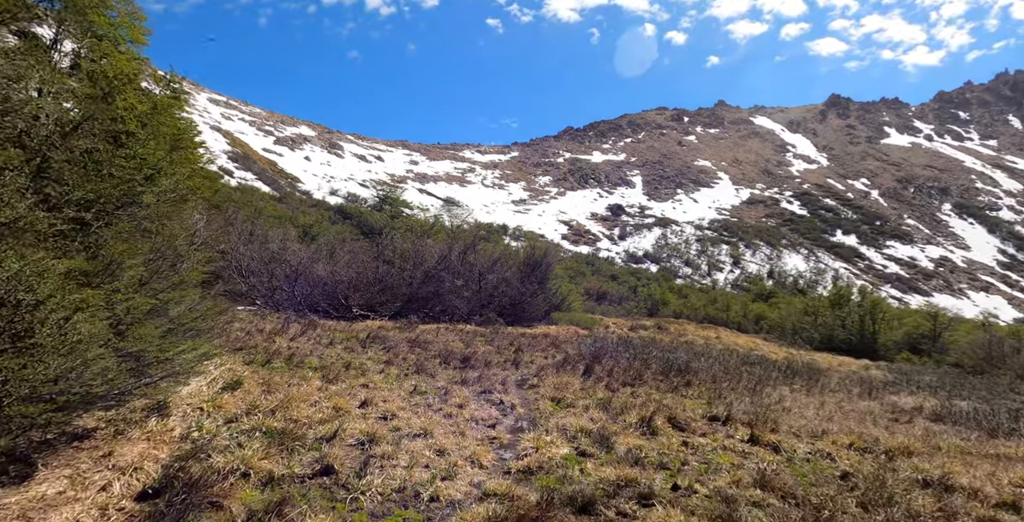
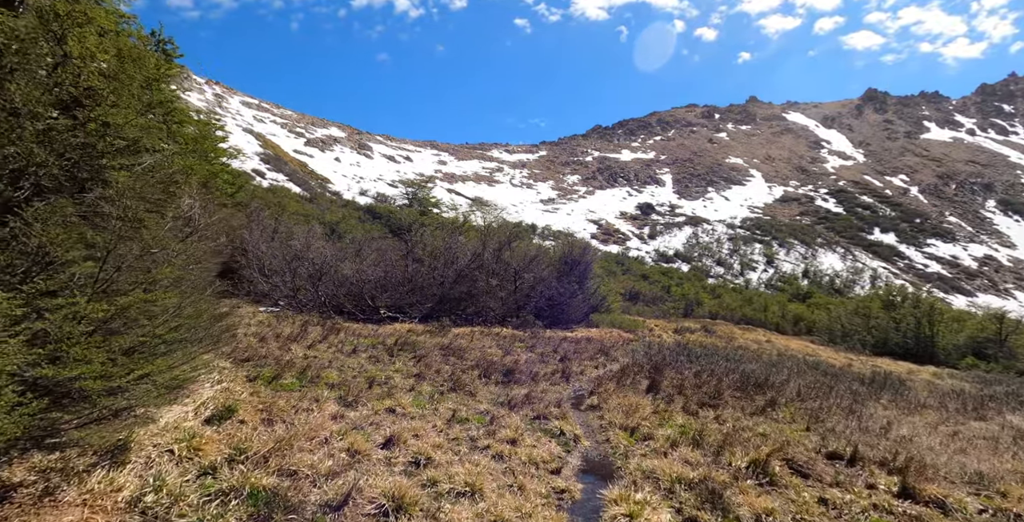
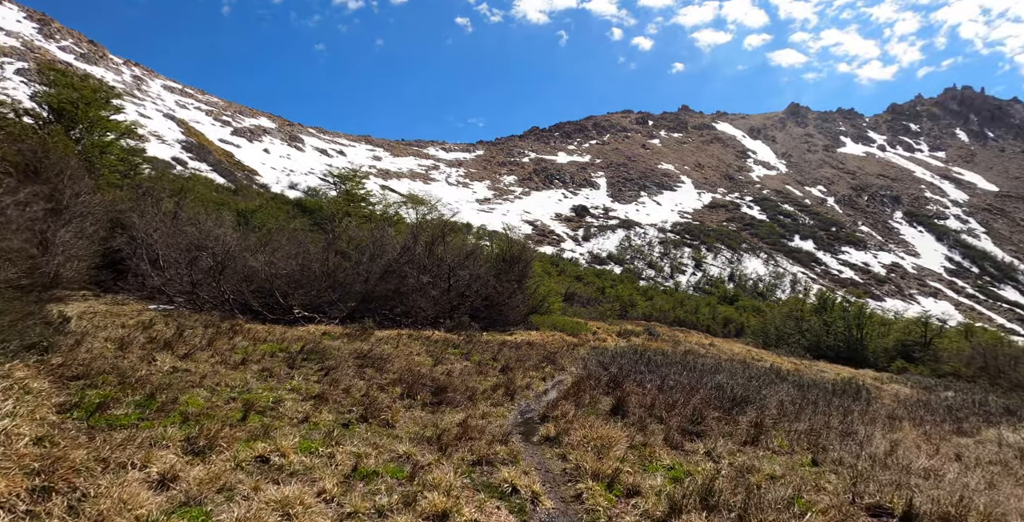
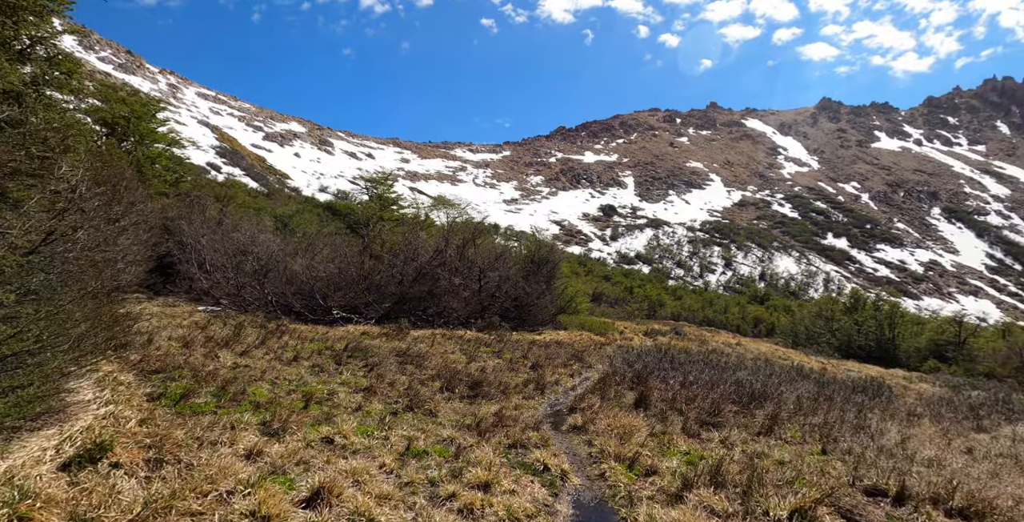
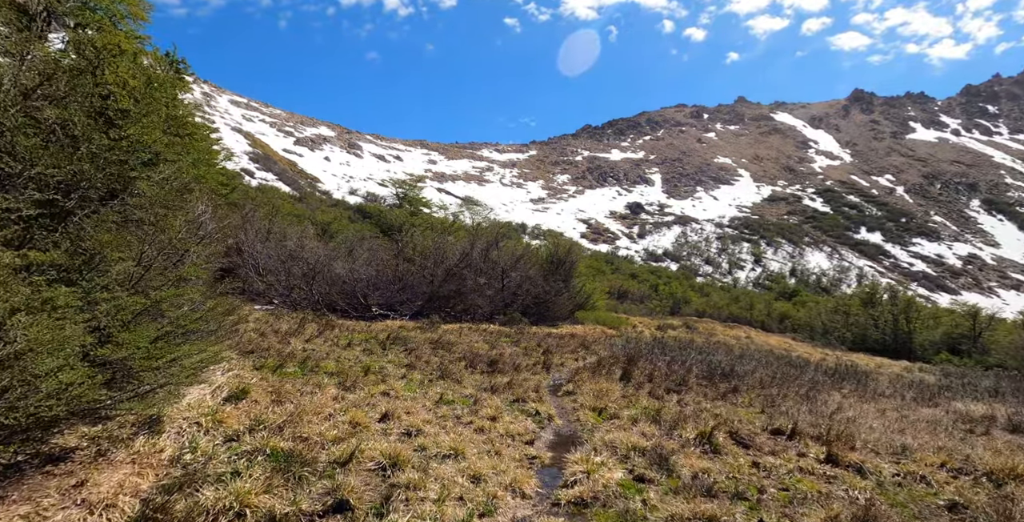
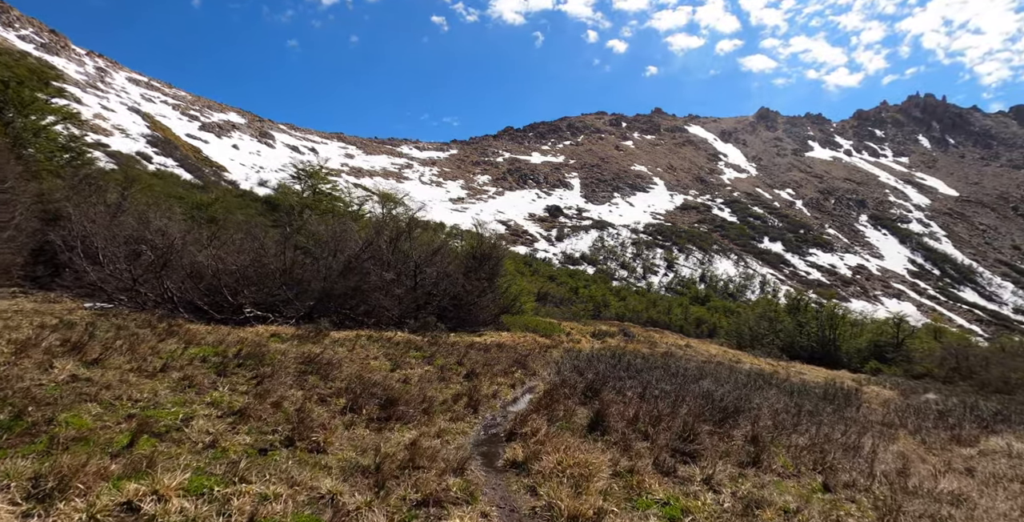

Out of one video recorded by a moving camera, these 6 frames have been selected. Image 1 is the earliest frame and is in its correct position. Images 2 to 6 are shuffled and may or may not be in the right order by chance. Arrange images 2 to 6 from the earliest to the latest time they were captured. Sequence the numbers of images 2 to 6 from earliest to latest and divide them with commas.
5, 2, 4, 3, 6
